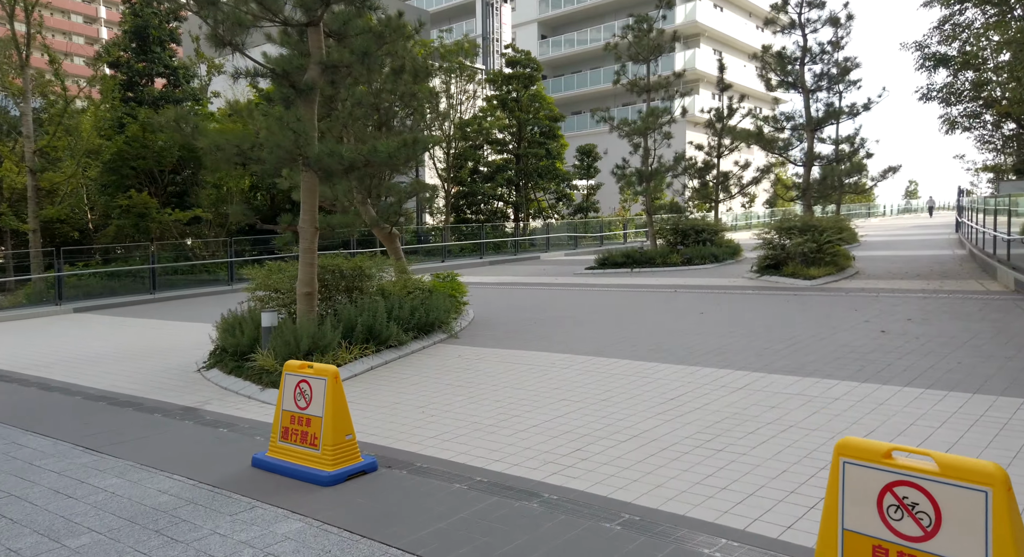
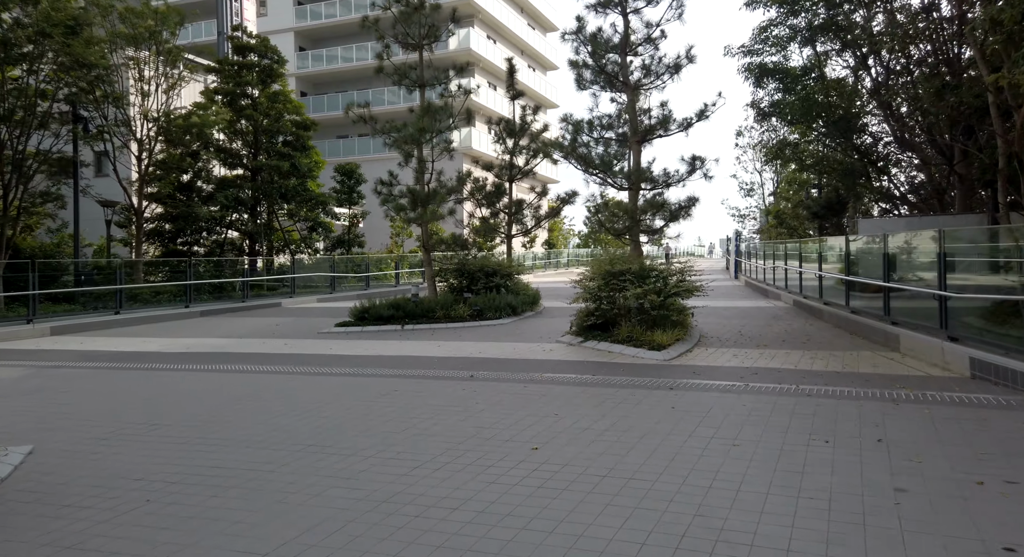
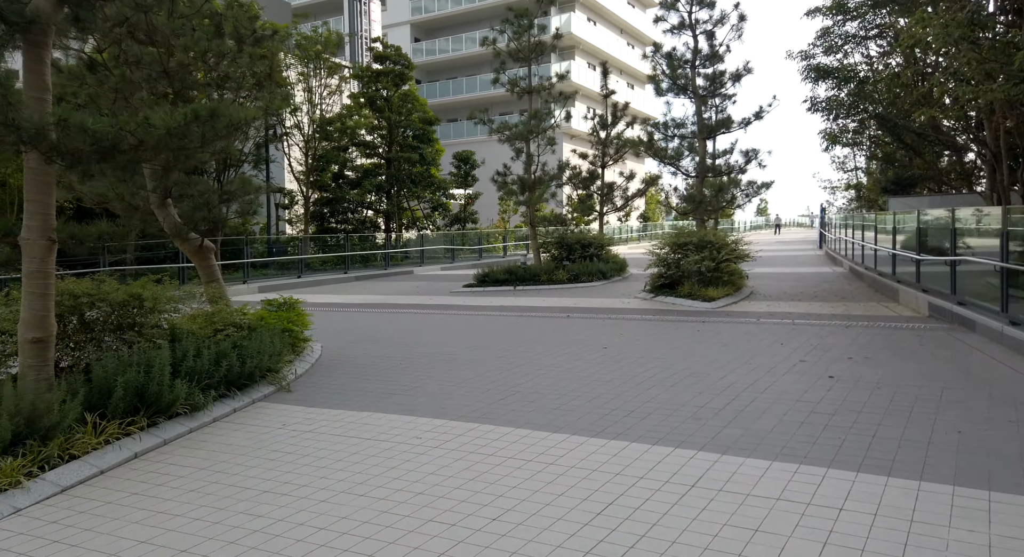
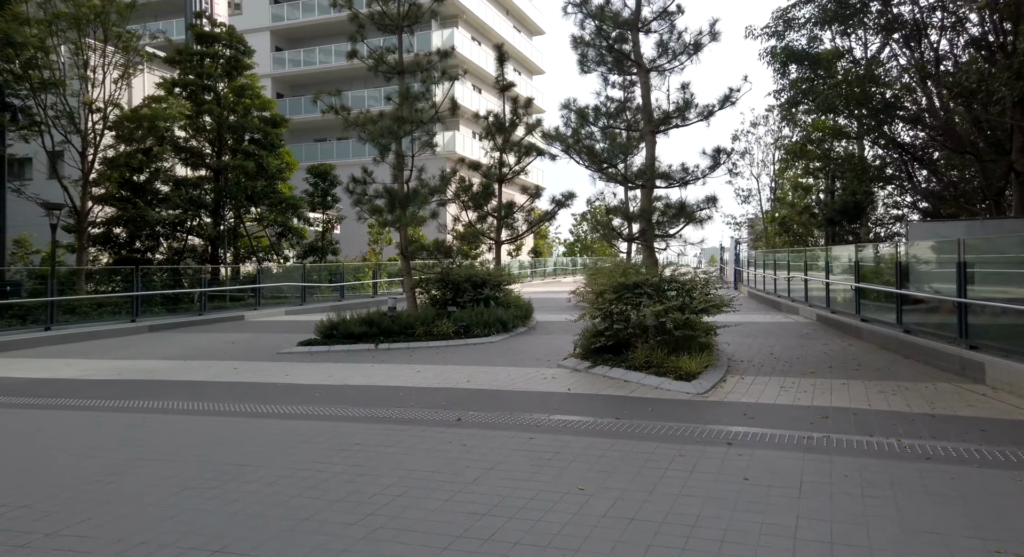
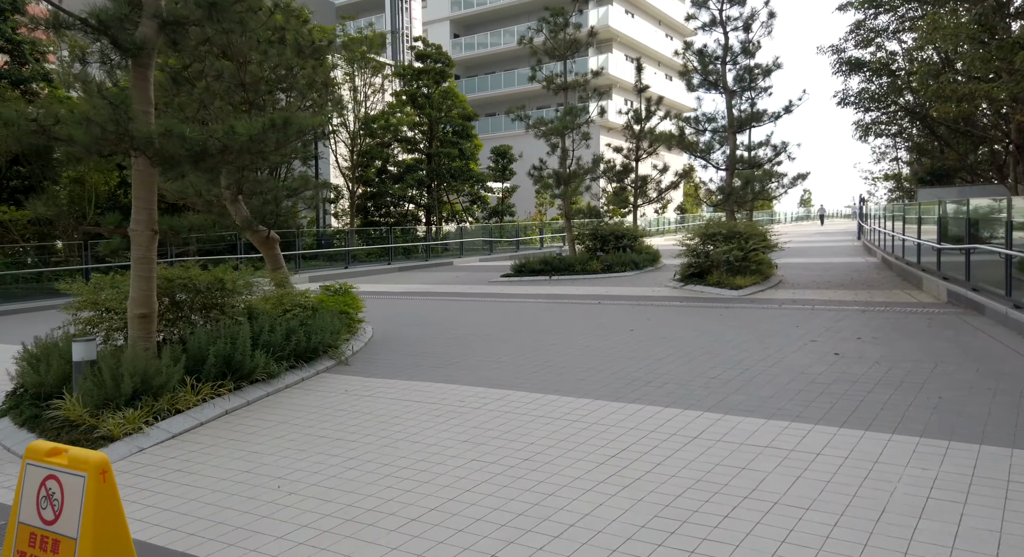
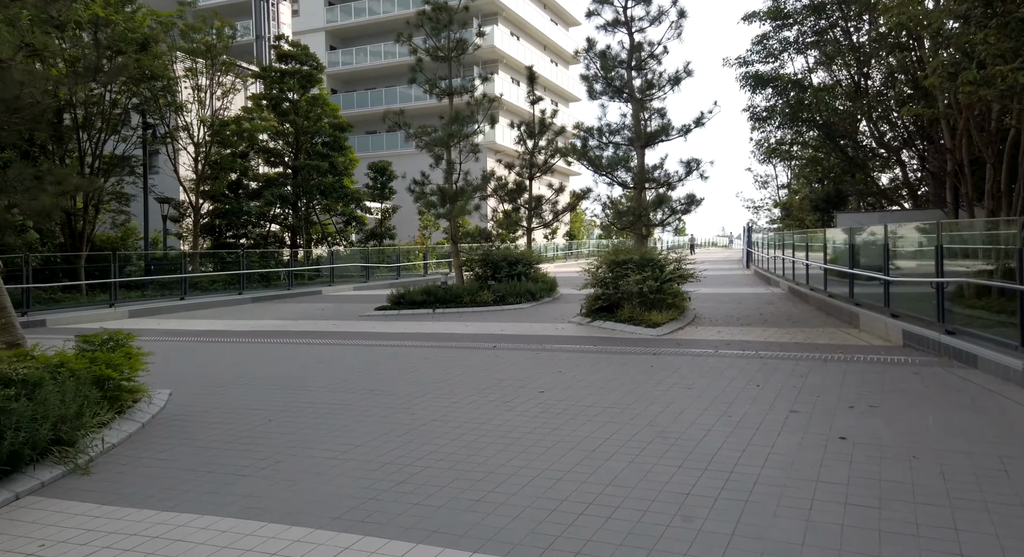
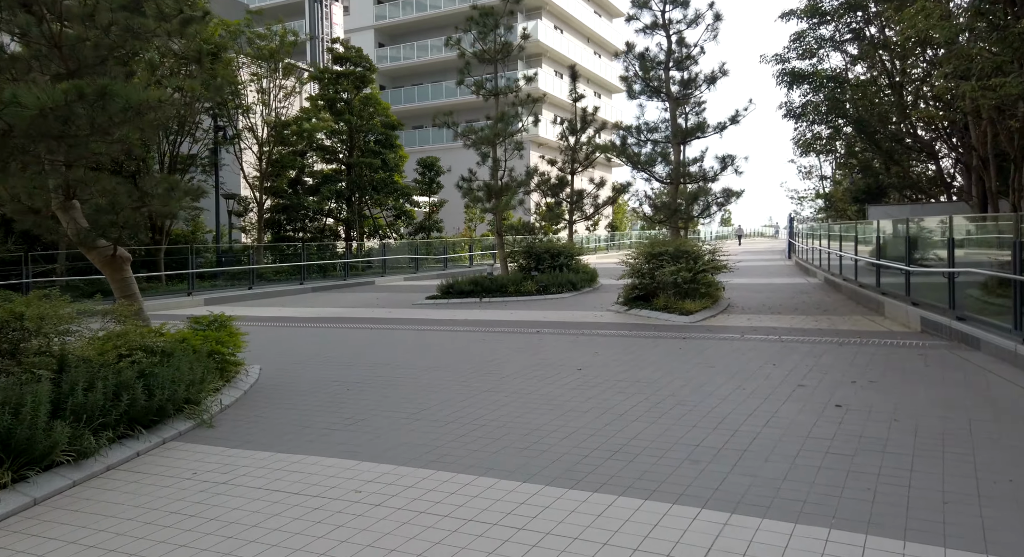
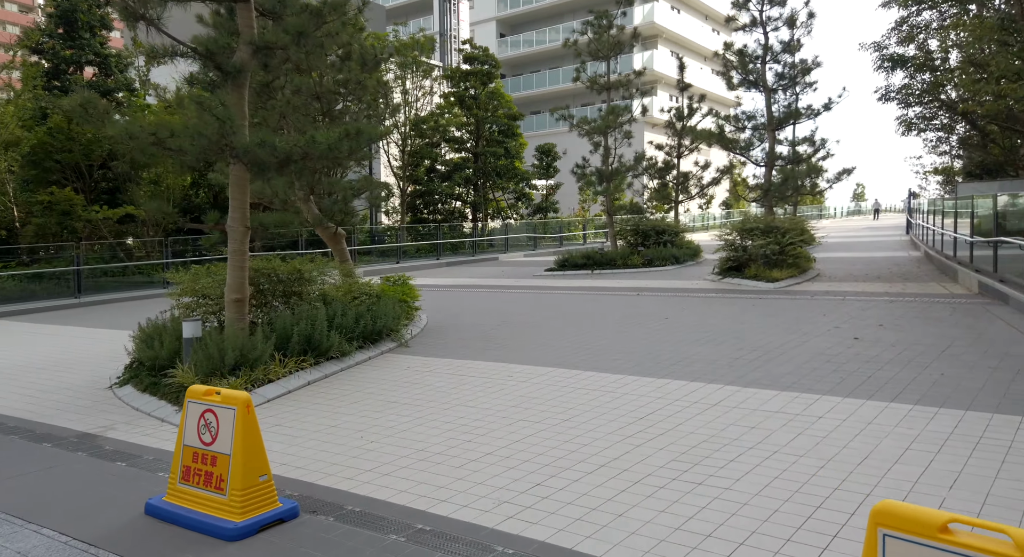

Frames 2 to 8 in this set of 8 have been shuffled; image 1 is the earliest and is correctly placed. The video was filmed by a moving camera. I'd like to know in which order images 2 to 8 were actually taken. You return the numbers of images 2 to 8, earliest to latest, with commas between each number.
8, 5, 3, 7, 6, 2, 4
